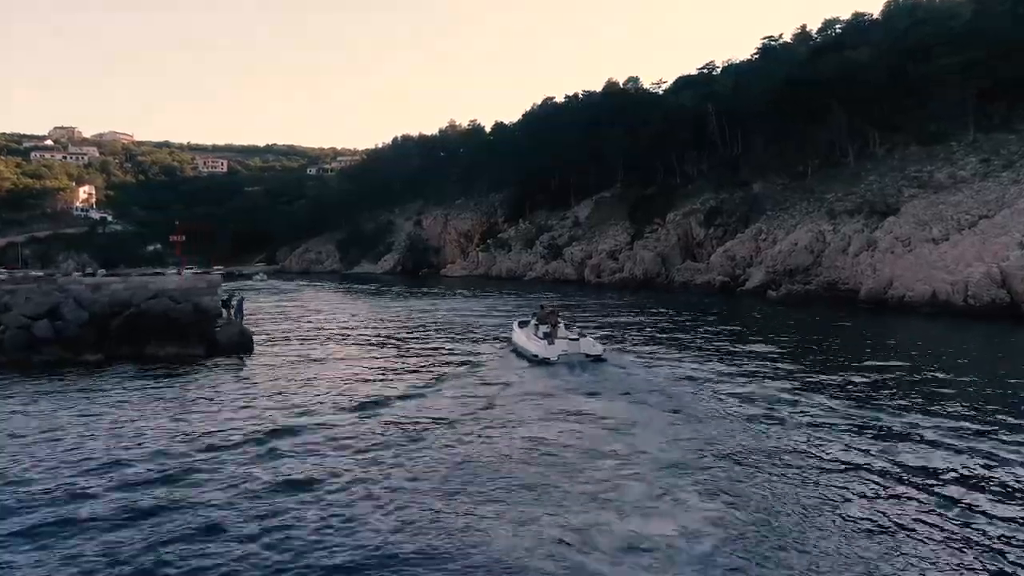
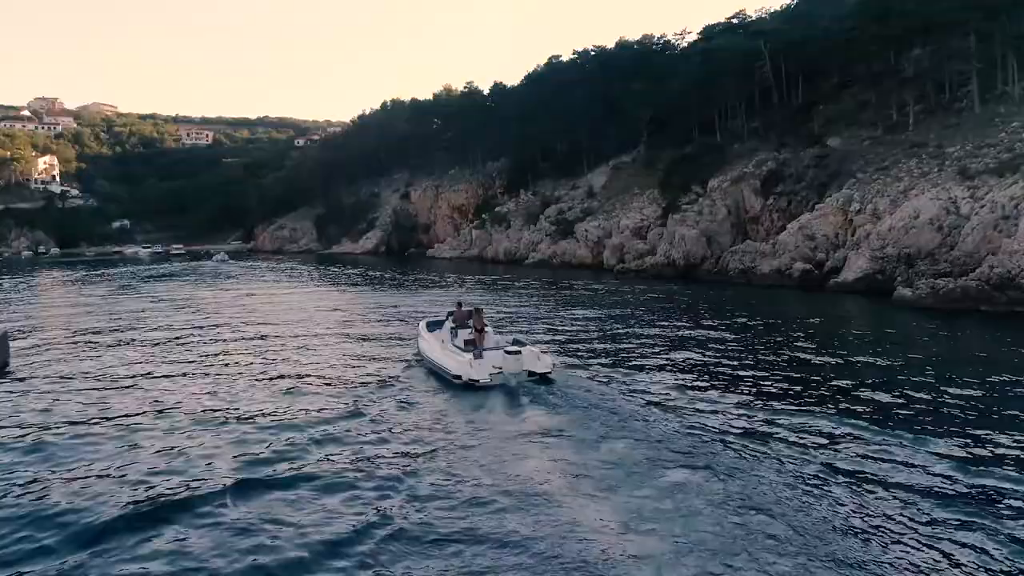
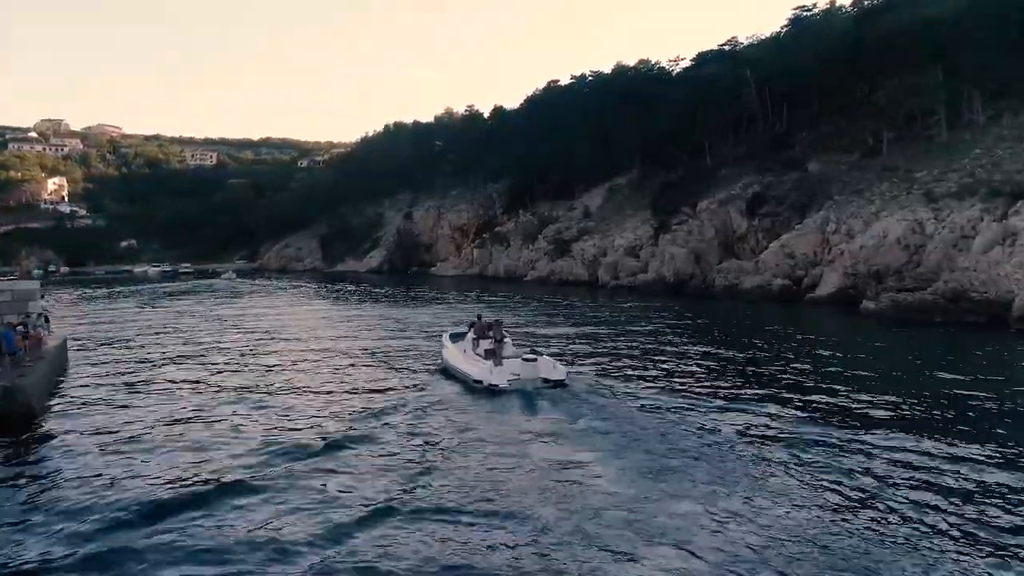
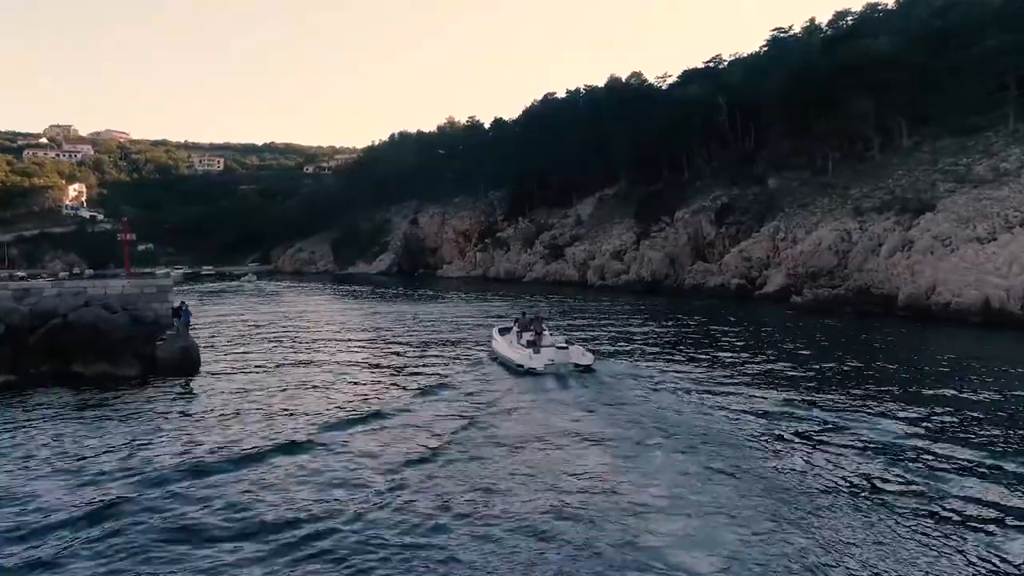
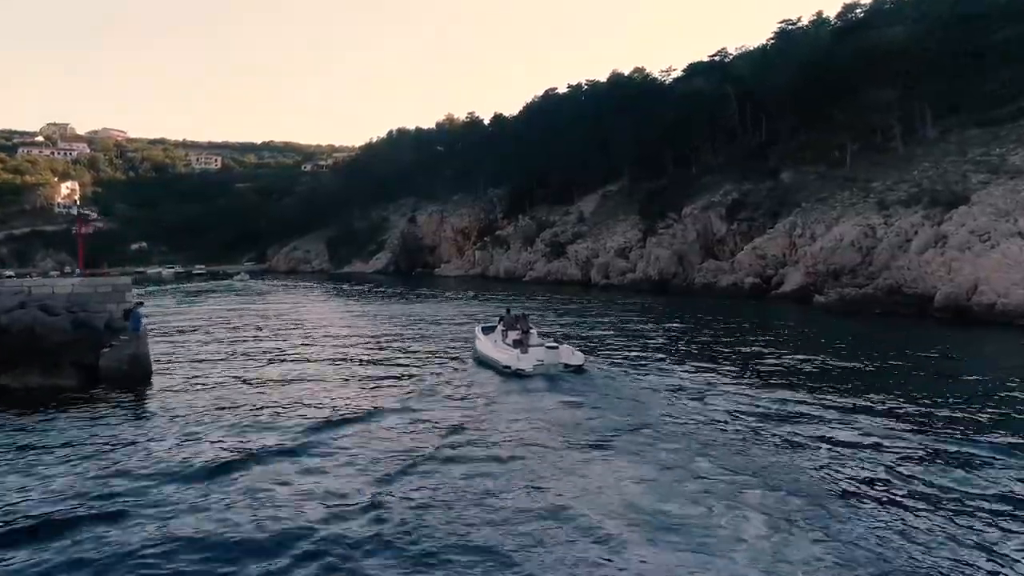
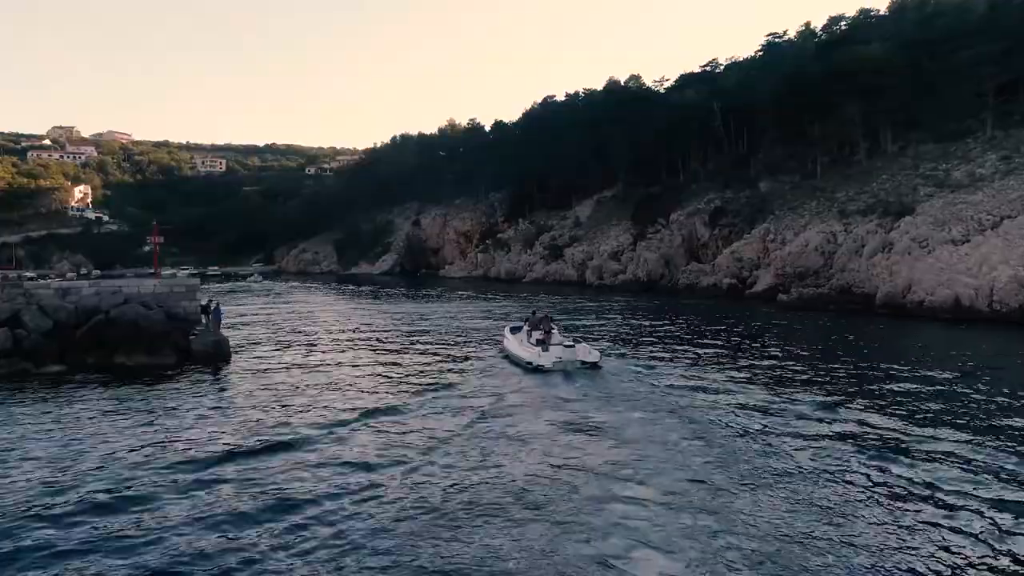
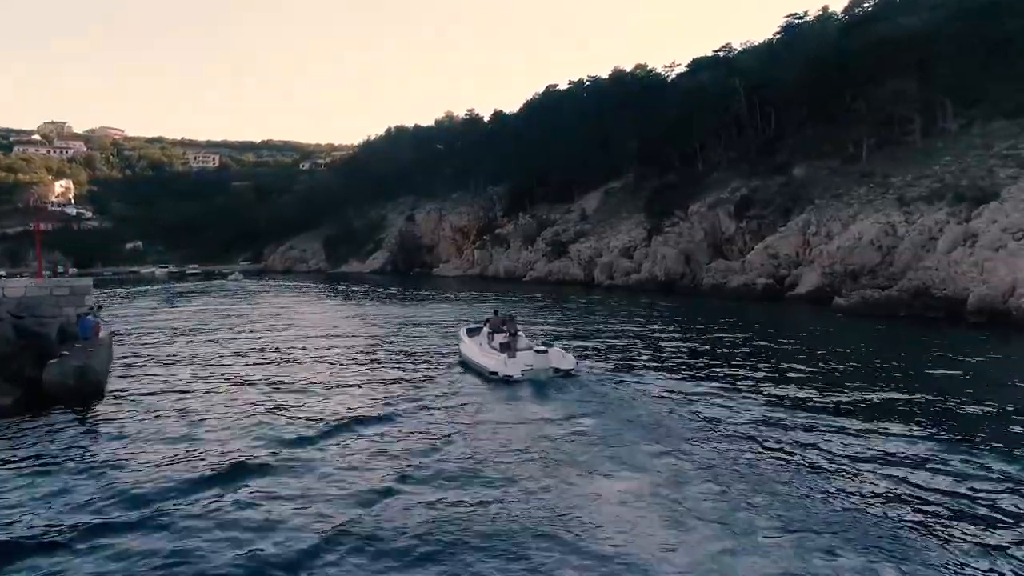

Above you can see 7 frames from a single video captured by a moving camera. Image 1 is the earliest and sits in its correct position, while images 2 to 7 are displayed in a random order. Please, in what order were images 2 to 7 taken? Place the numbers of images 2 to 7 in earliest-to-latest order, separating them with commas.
6, 4, 5, 7, 3, 2
